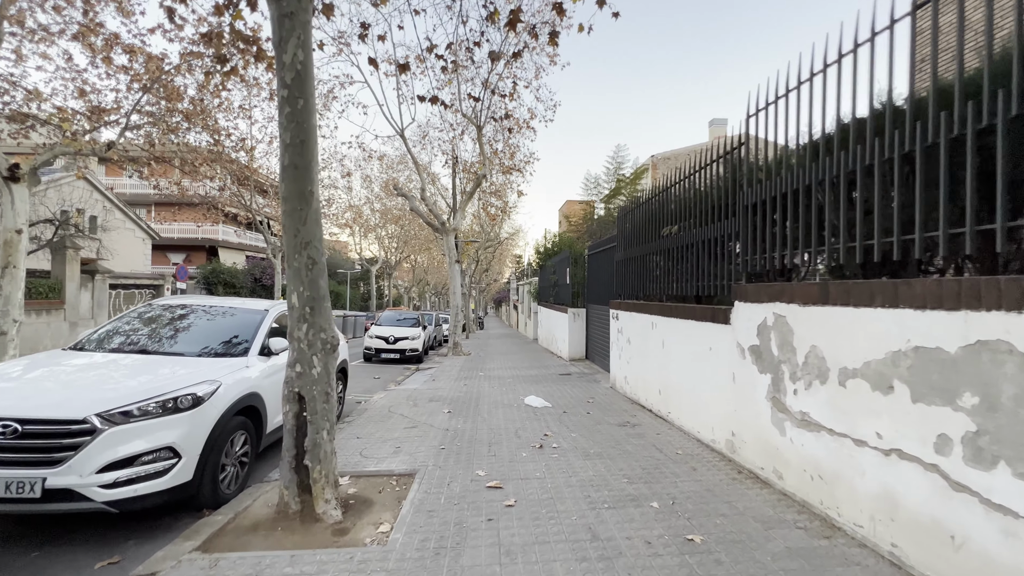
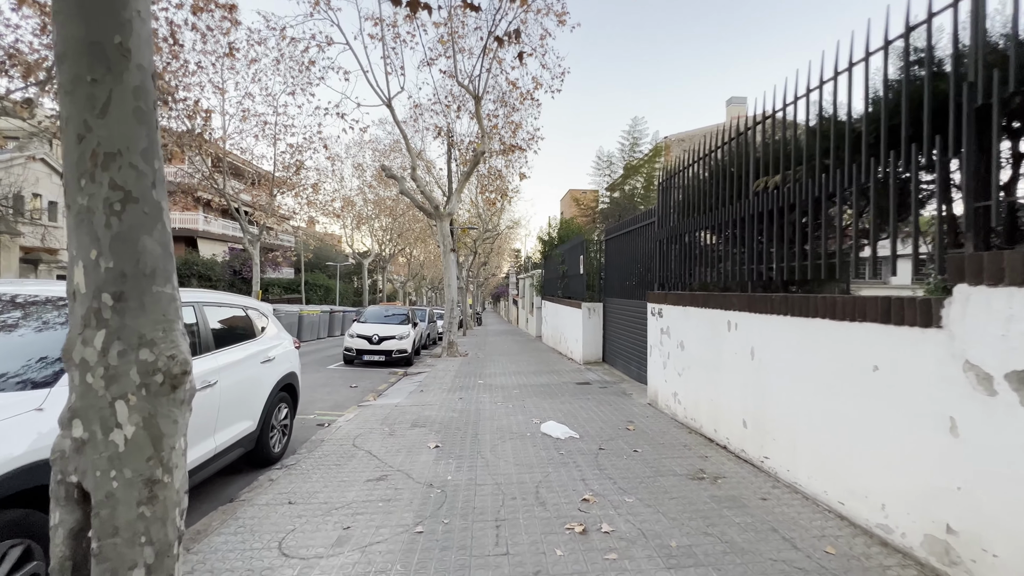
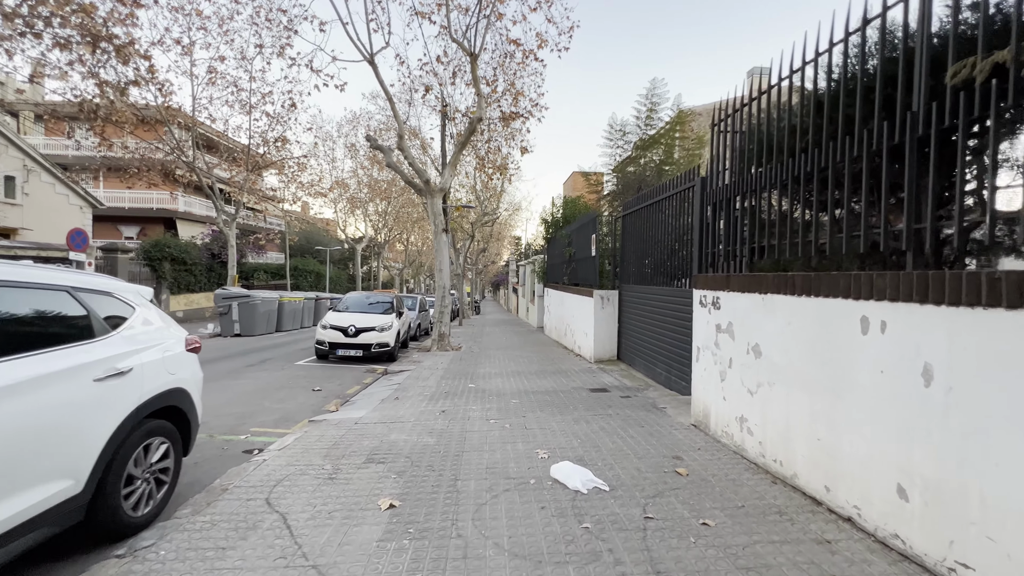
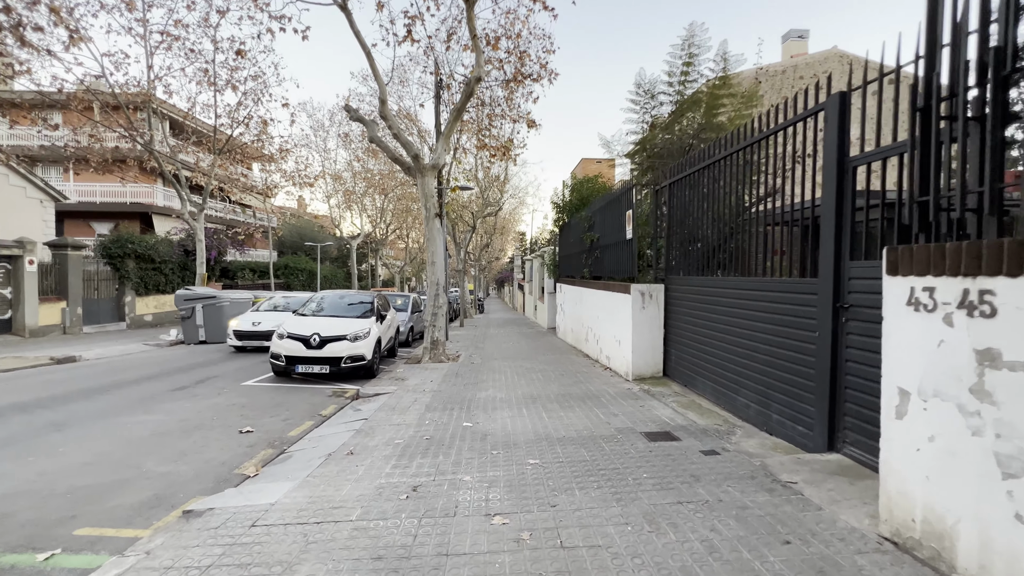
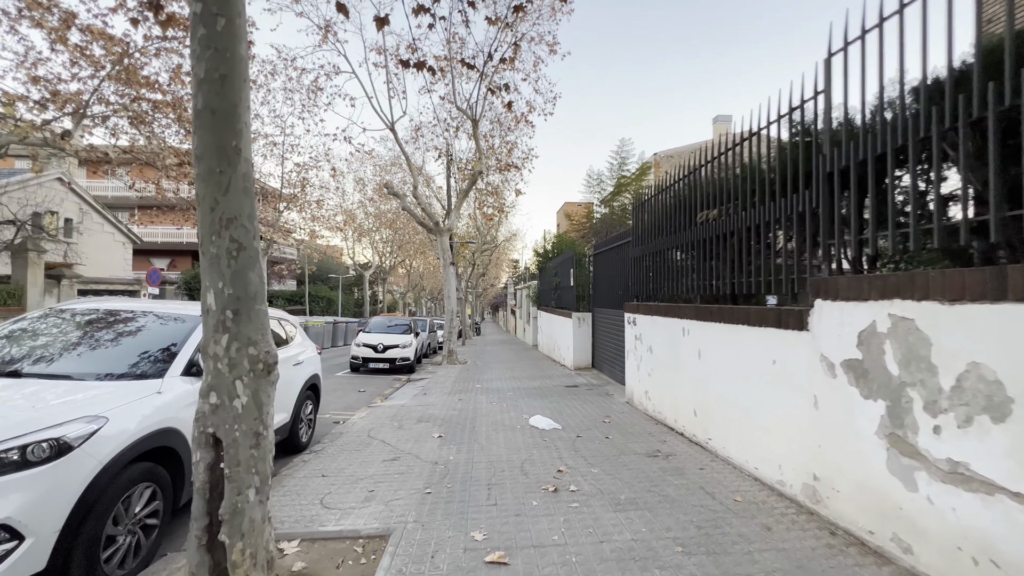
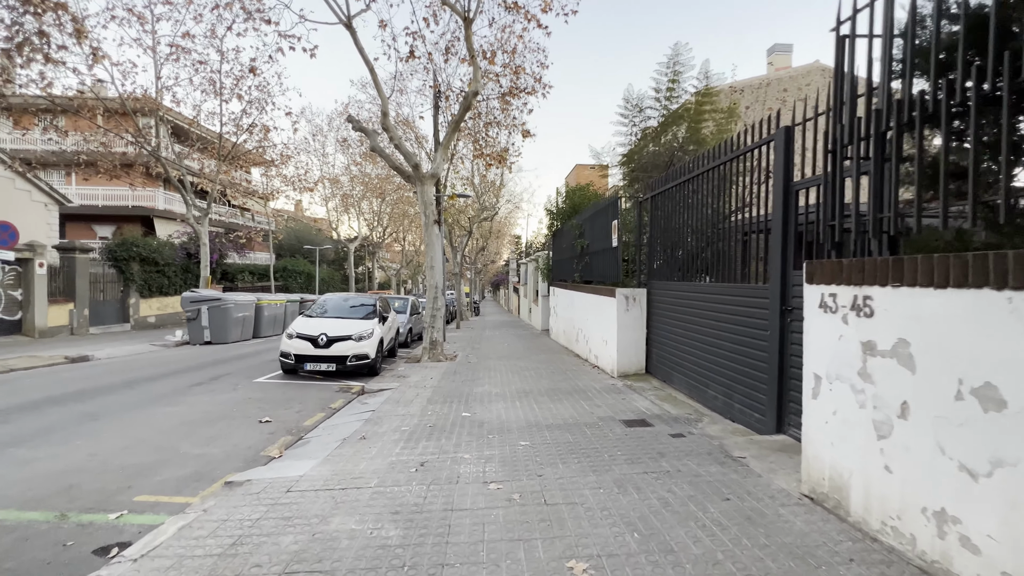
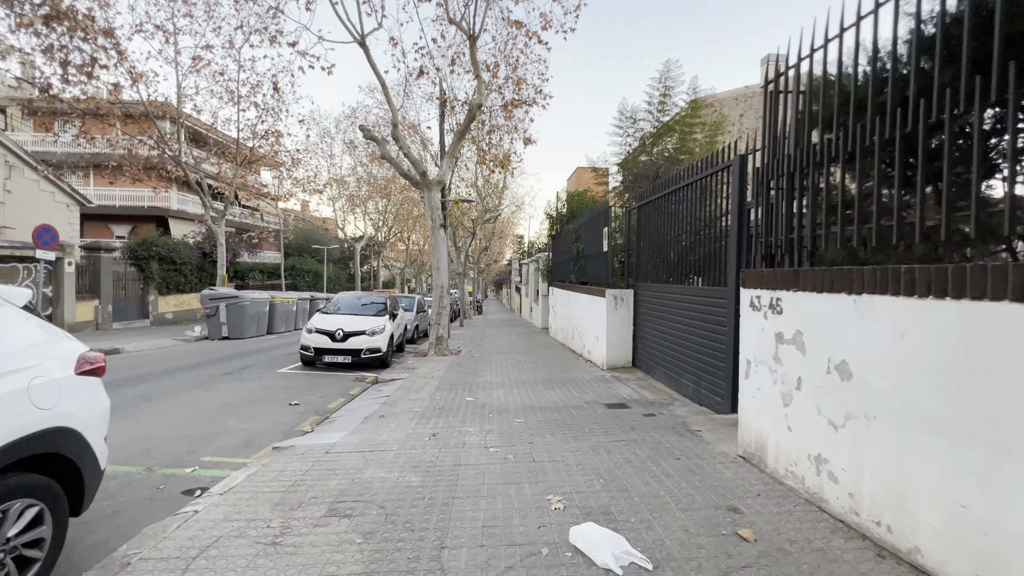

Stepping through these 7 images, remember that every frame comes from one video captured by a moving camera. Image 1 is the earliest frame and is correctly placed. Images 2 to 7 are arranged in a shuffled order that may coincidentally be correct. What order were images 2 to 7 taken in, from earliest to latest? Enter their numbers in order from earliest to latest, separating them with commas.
5, 2, 3, 7, 6, 4
